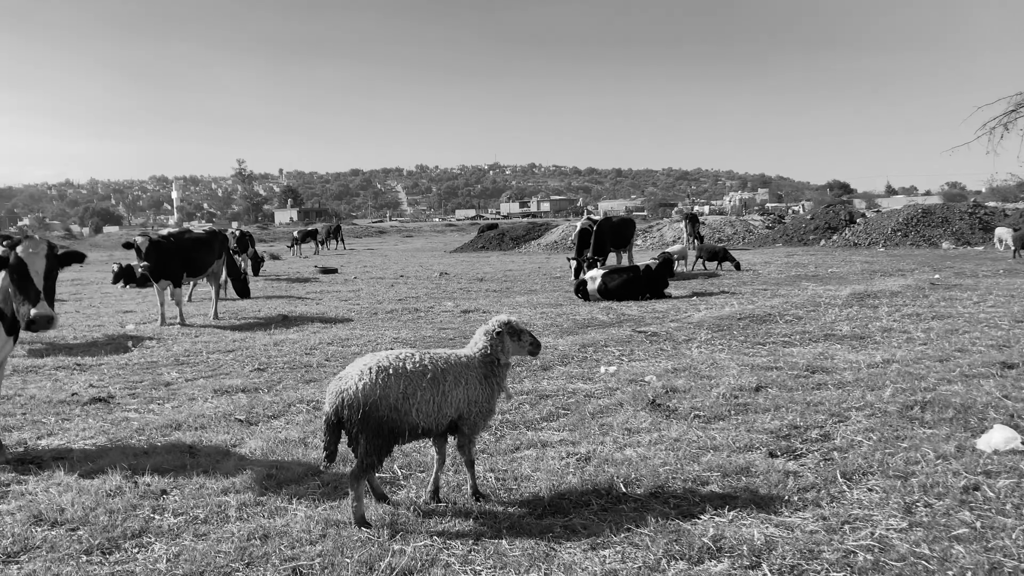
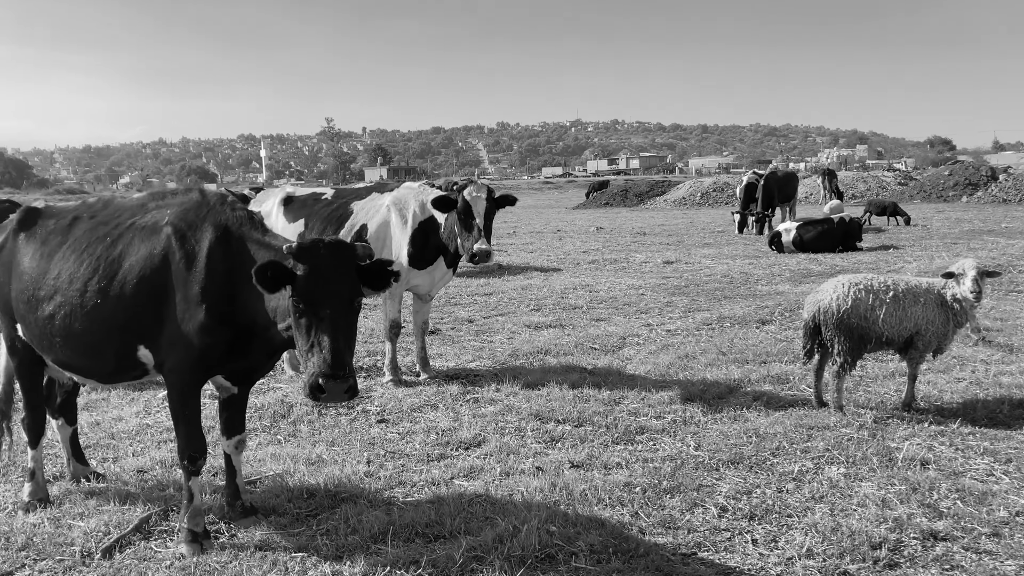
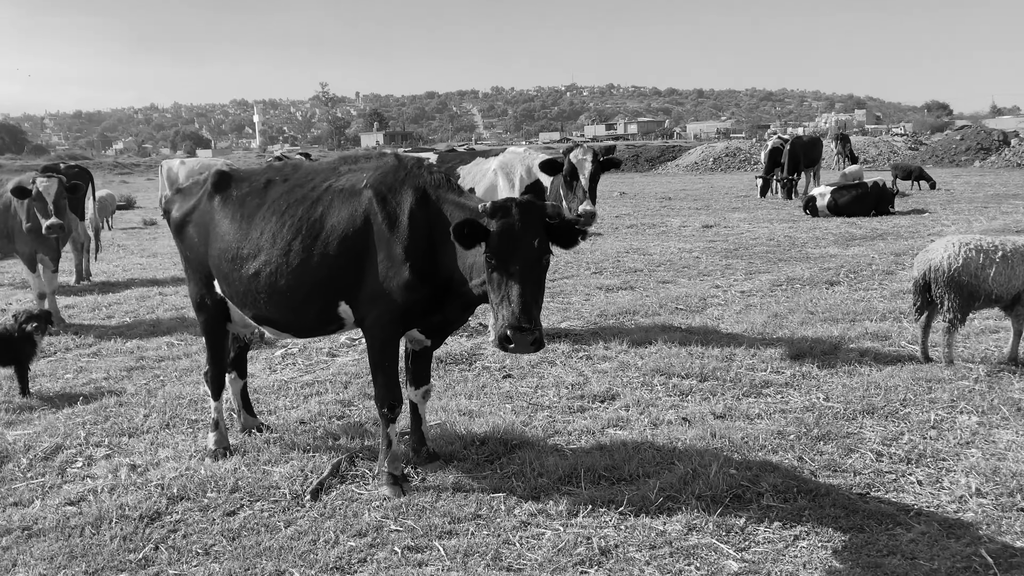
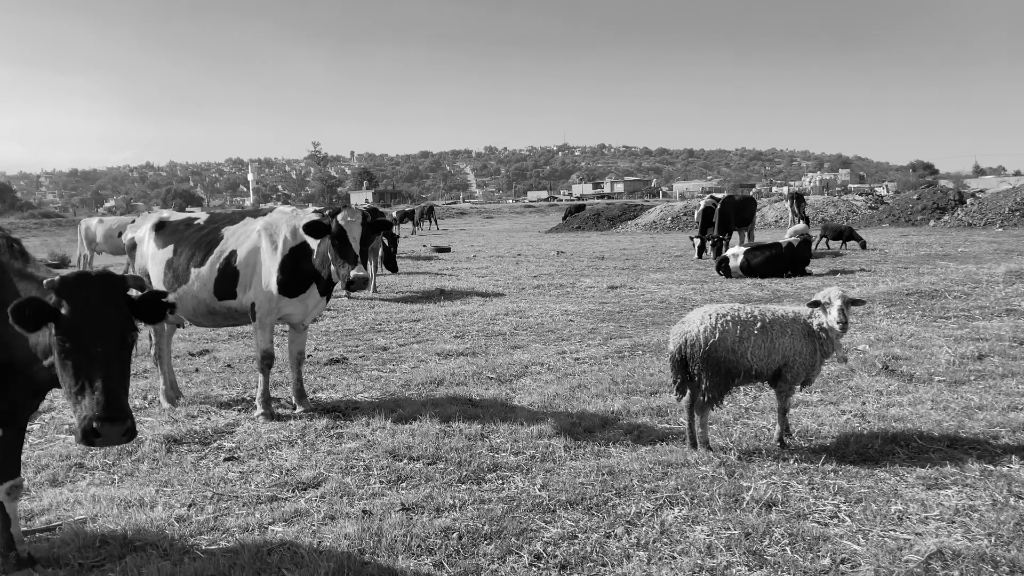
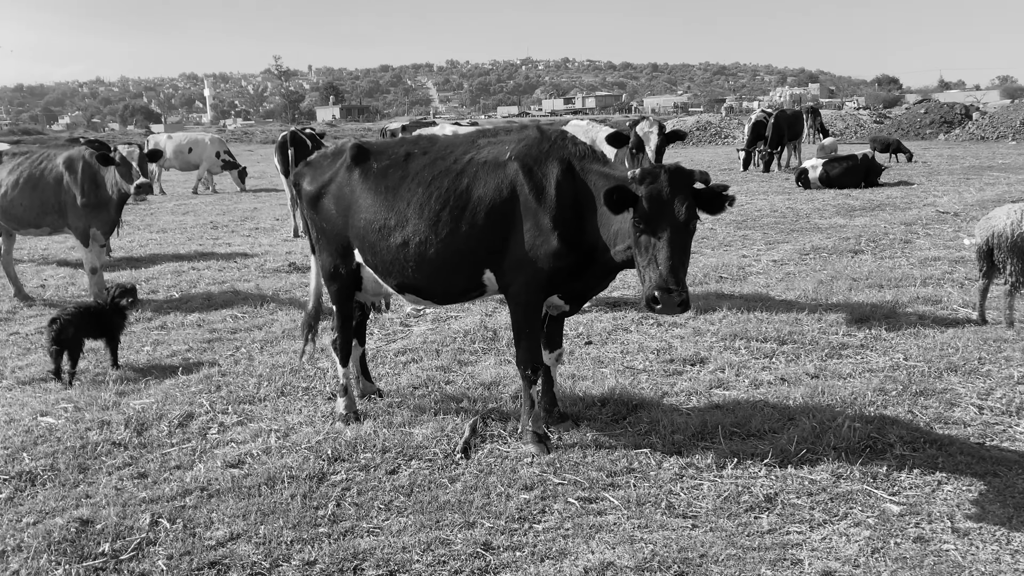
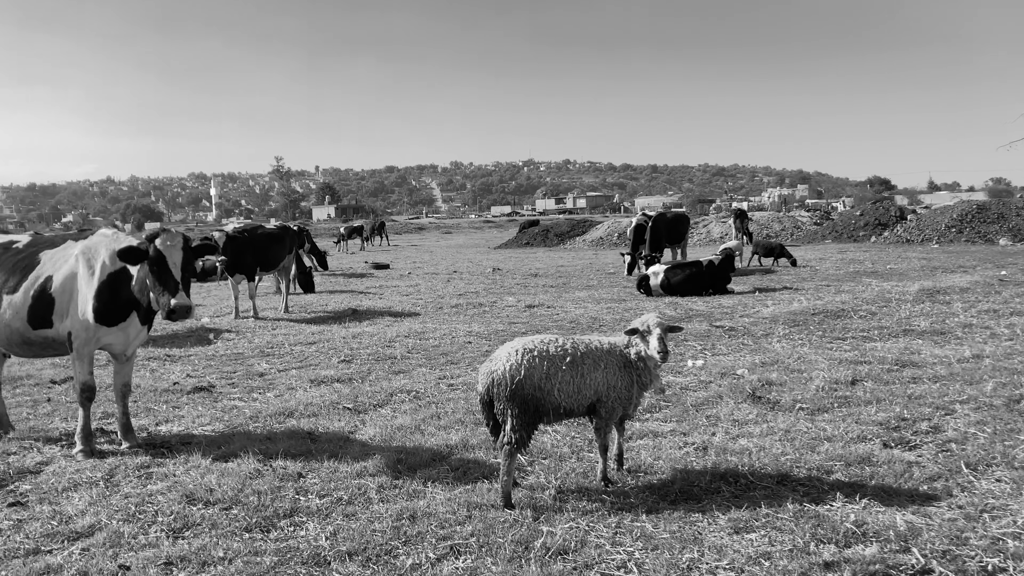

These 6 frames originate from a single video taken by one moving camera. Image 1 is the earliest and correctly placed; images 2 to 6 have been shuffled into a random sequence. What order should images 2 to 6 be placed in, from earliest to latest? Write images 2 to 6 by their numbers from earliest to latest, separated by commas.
6, 4, 2, 3, 5
